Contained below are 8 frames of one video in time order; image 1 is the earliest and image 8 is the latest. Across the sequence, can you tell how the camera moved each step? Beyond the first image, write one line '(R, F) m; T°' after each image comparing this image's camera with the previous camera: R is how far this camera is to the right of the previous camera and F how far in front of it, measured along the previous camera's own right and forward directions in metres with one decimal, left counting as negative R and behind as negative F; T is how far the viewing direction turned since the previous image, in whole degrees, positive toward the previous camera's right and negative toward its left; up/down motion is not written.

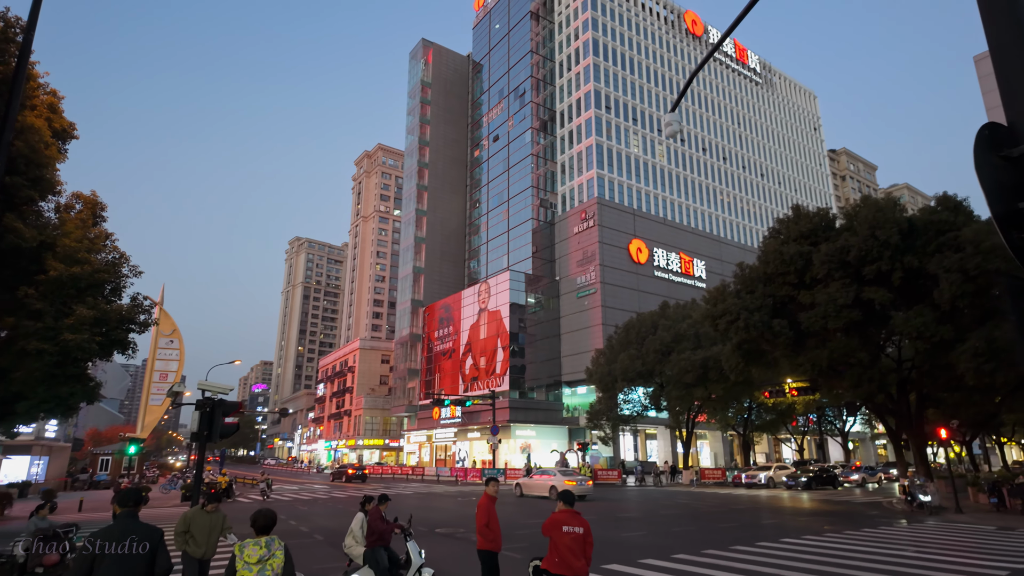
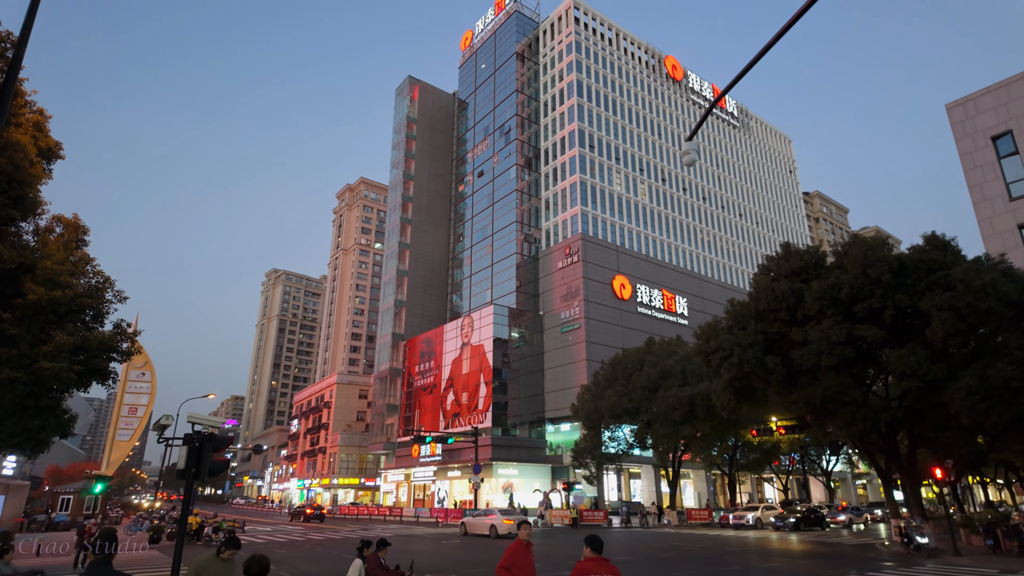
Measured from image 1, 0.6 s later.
(-0.5, +0.4) m; +2°
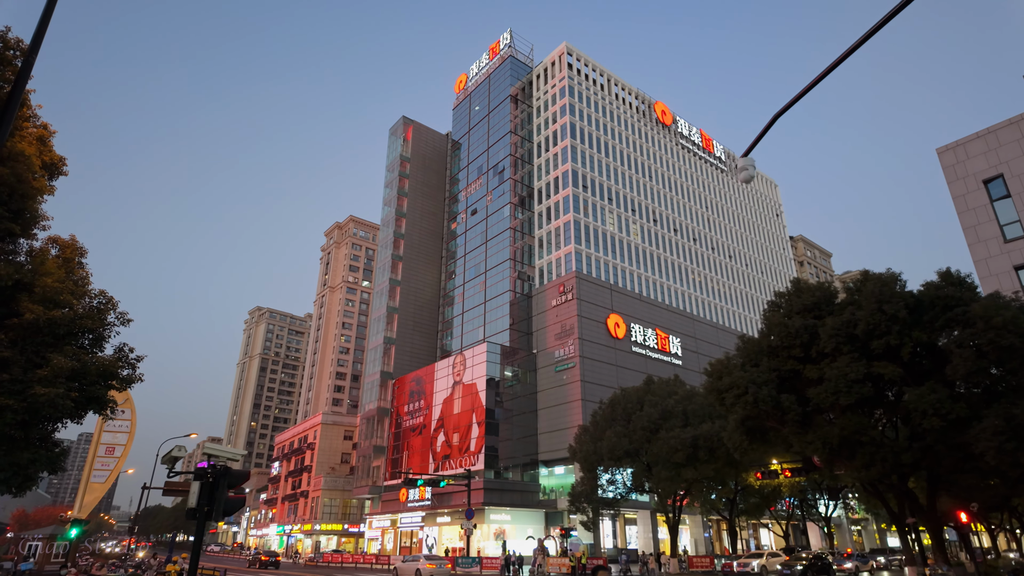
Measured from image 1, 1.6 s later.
(-0.9, +0.7) m; +1°
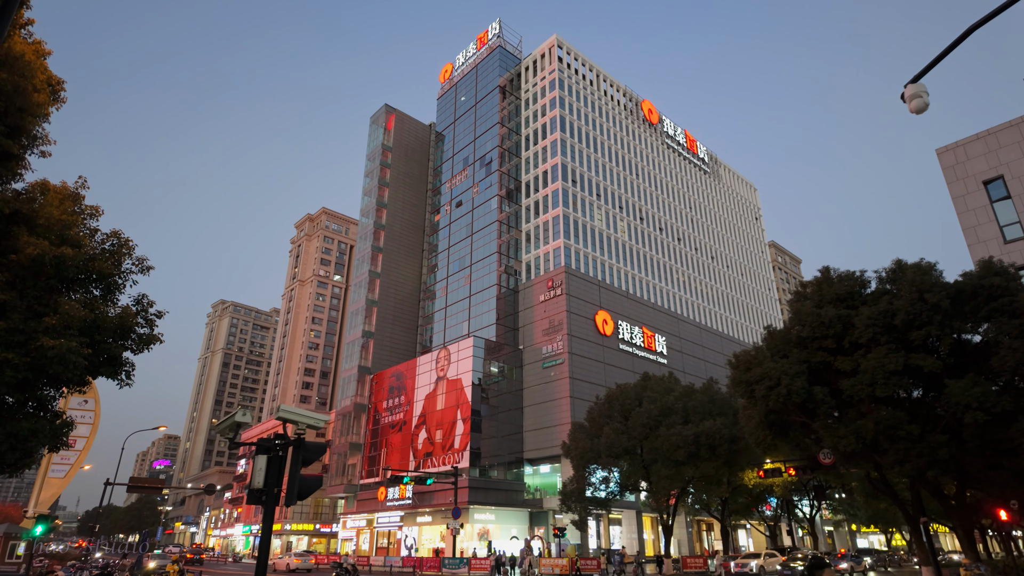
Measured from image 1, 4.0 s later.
(-2.0, +1.6) m; +3°
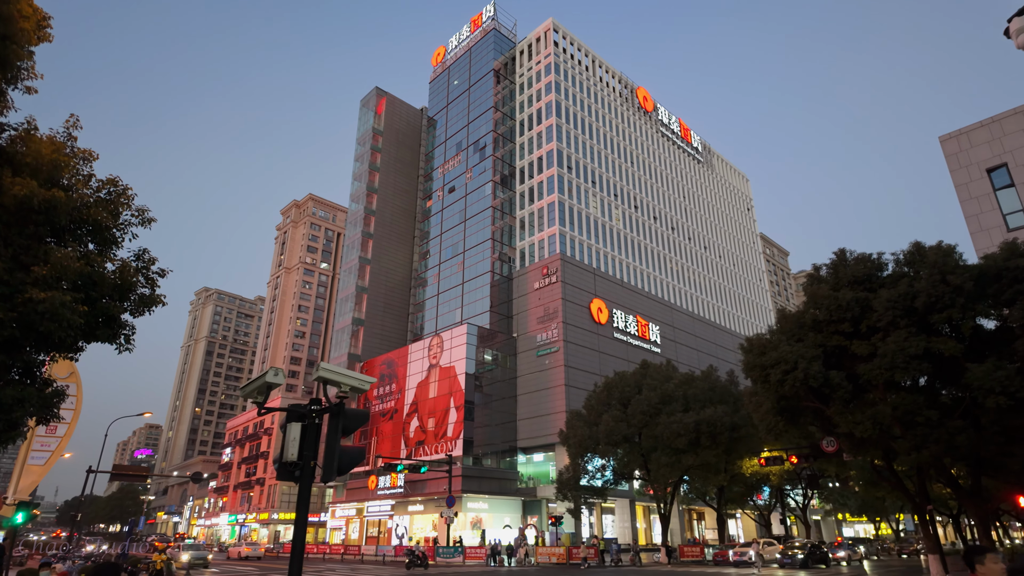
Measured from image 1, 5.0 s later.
(-0.8, +0.9) m; +1°
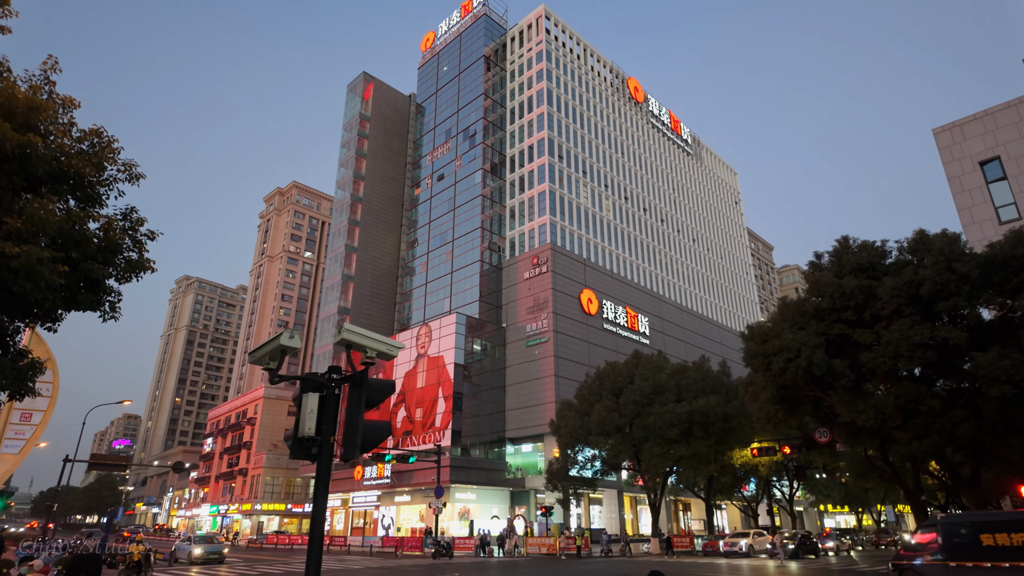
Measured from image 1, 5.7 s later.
(-0.5, +0.6) m; +2°
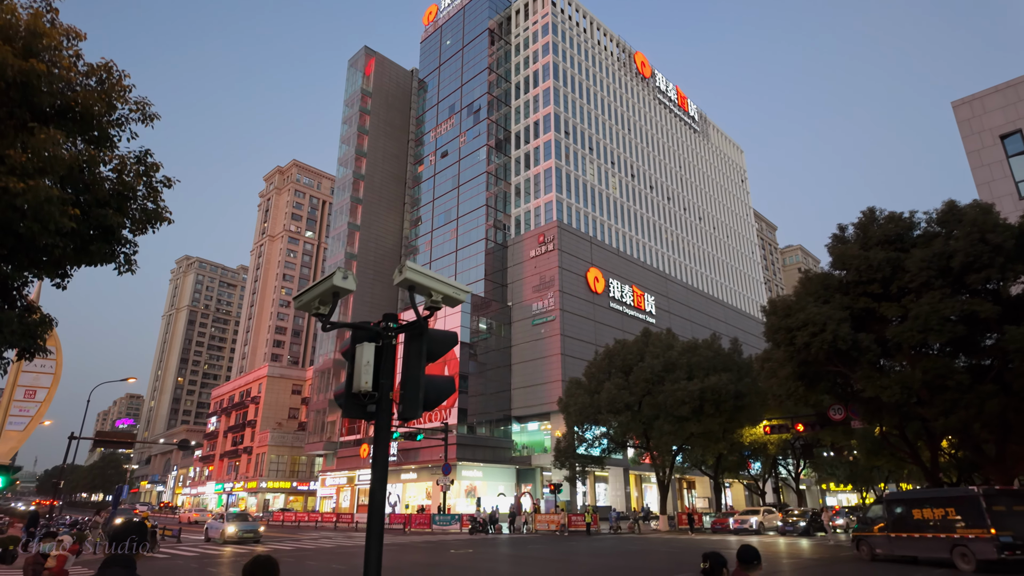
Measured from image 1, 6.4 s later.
(-0.6, +0.6) m; 0°
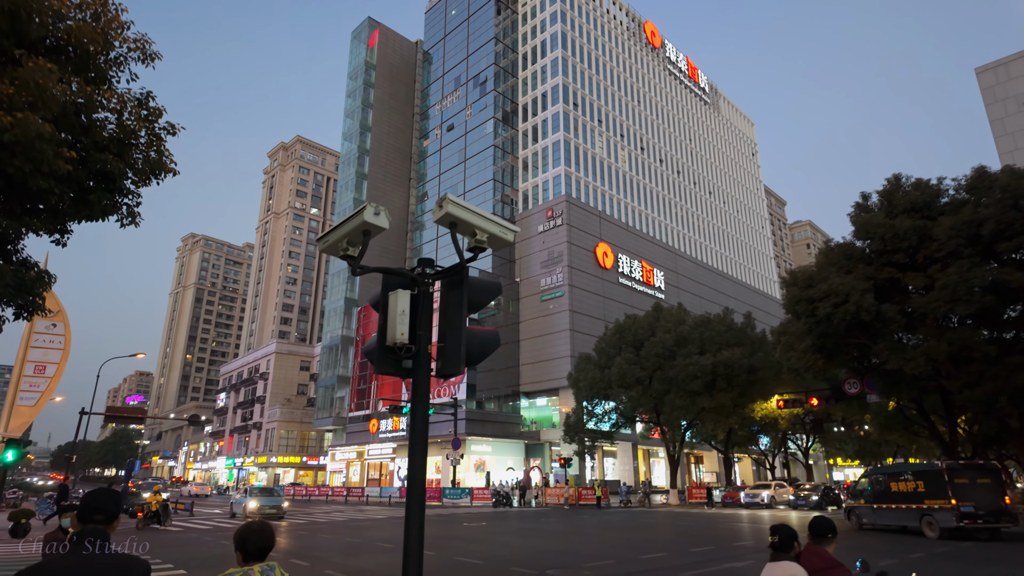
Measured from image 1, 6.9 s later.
(-0.3, +0.5) m; 0°
